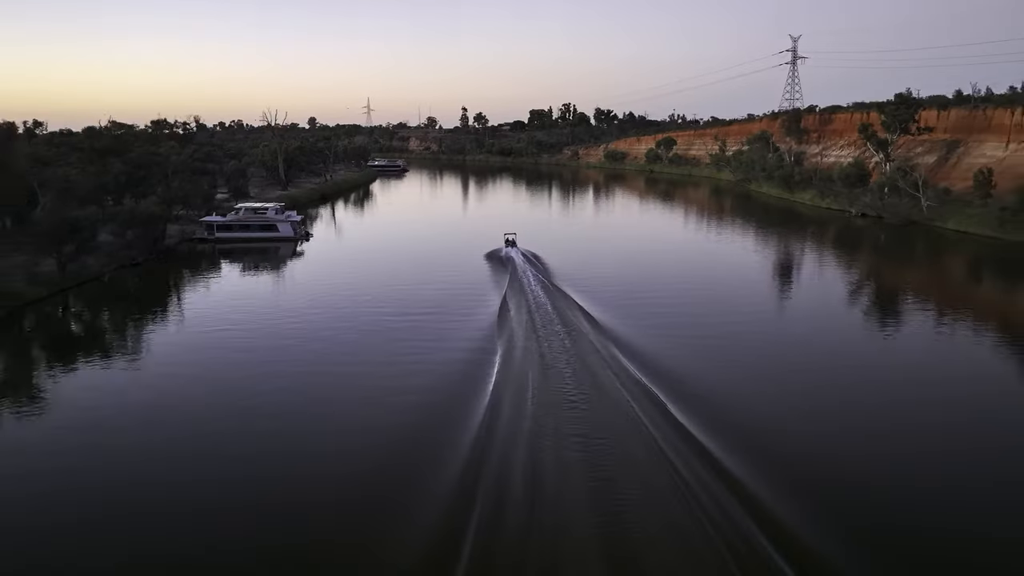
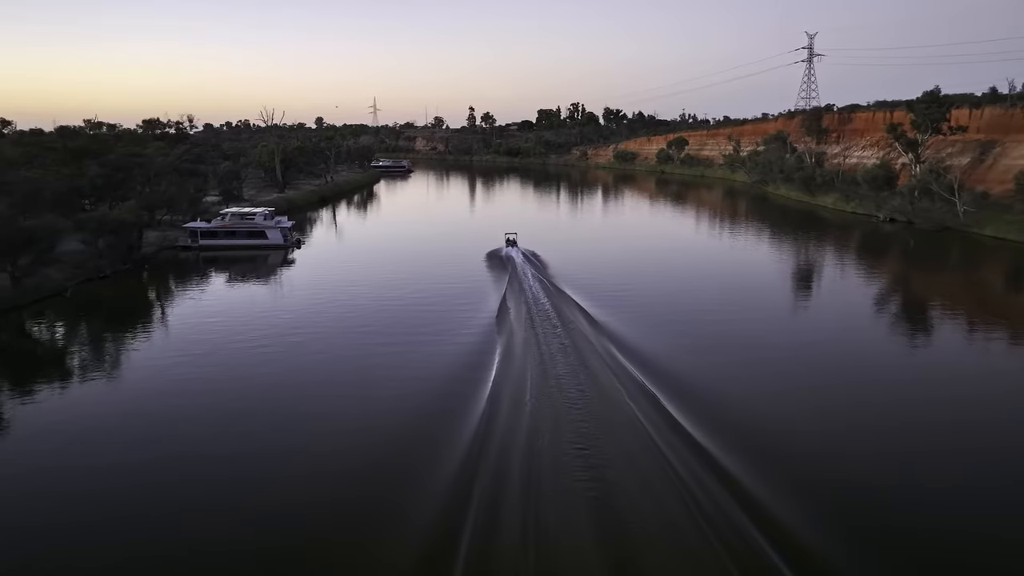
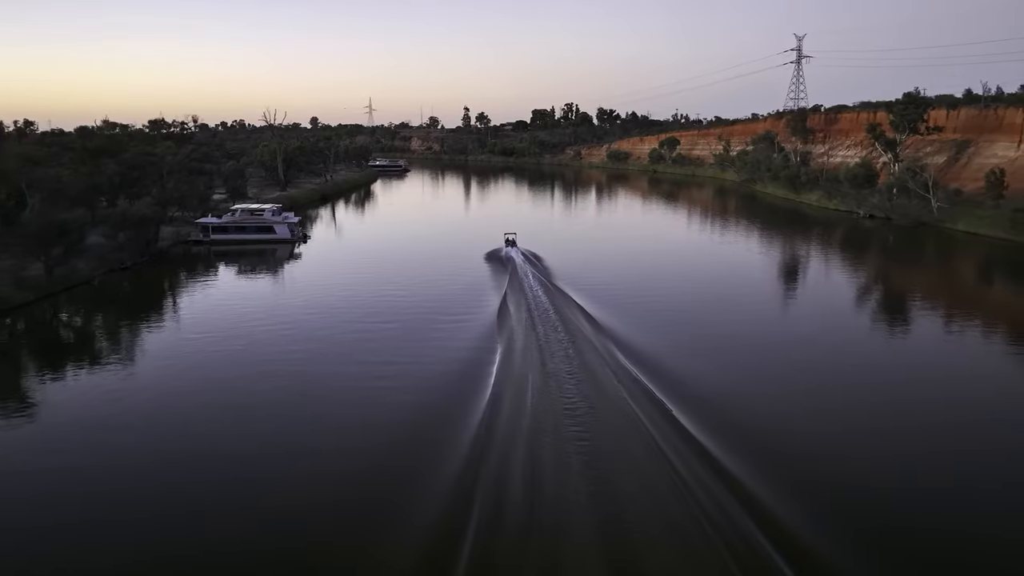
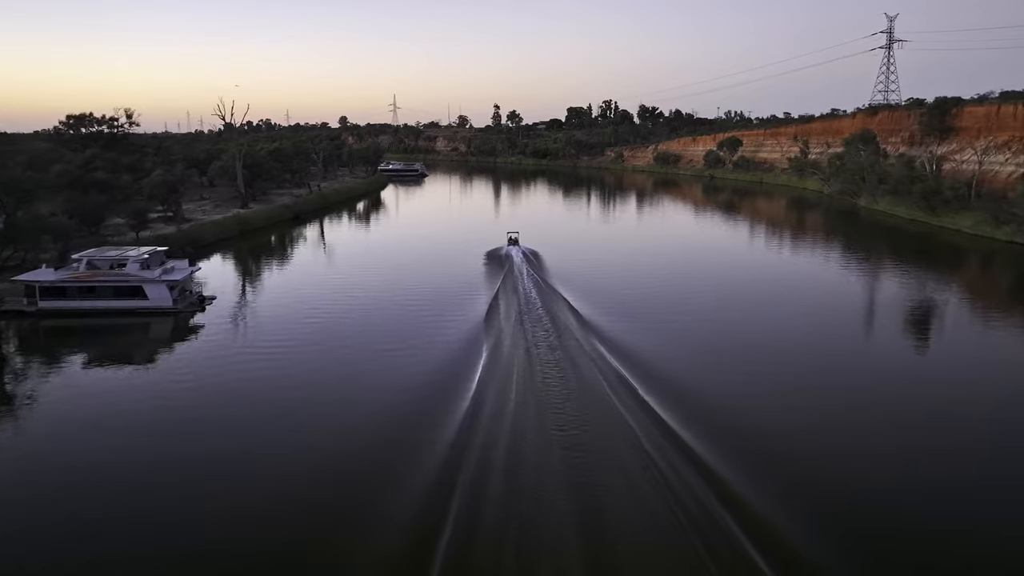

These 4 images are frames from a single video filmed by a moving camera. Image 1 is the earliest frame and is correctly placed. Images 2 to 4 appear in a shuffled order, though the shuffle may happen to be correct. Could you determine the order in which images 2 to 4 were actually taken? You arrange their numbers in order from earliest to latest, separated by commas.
3, 2, 4
